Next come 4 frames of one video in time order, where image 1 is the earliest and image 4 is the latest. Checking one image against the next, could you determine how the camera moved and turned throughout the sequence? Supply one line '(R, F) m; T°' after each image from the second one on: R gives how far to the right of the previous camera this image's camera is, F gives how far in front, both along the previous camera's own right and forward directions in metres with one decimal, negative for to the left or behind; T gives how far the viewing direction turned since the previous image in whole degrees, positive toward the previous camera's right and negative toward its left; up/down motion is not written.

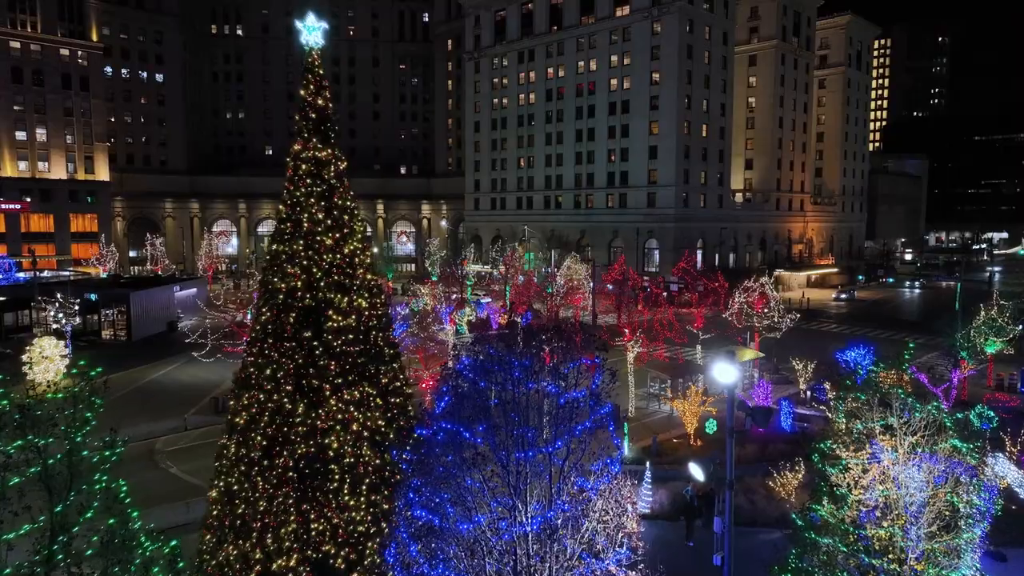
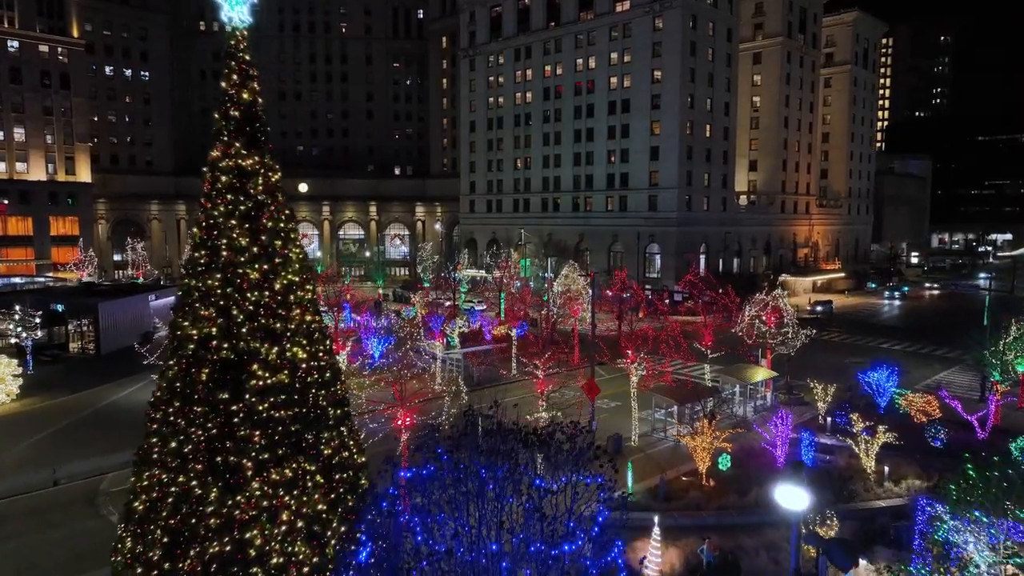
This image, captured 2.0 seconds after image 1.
(+0.3, +3.1) m; 0°
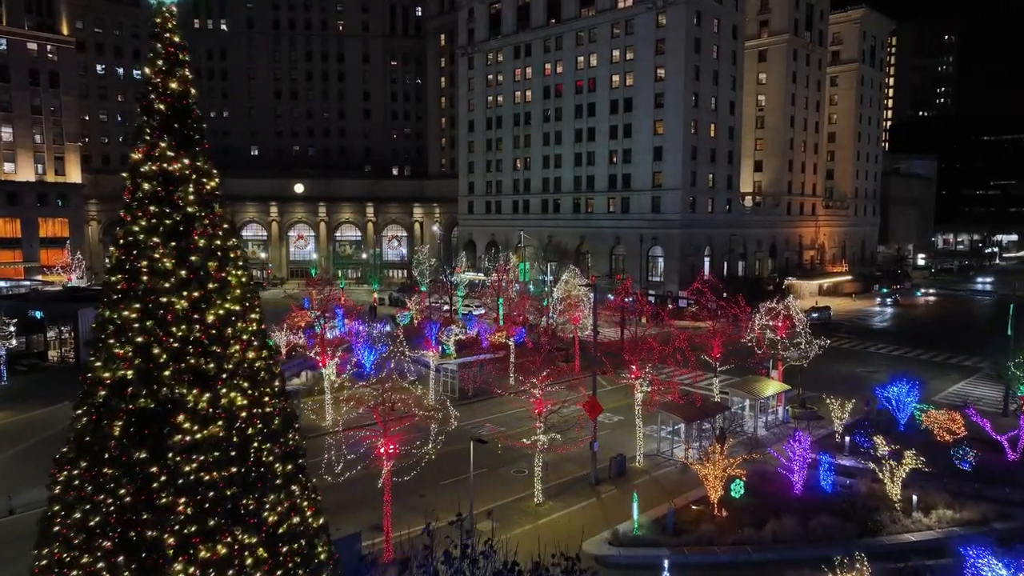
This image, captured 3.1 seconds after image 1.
(+0.2, +2.0) m; 0°
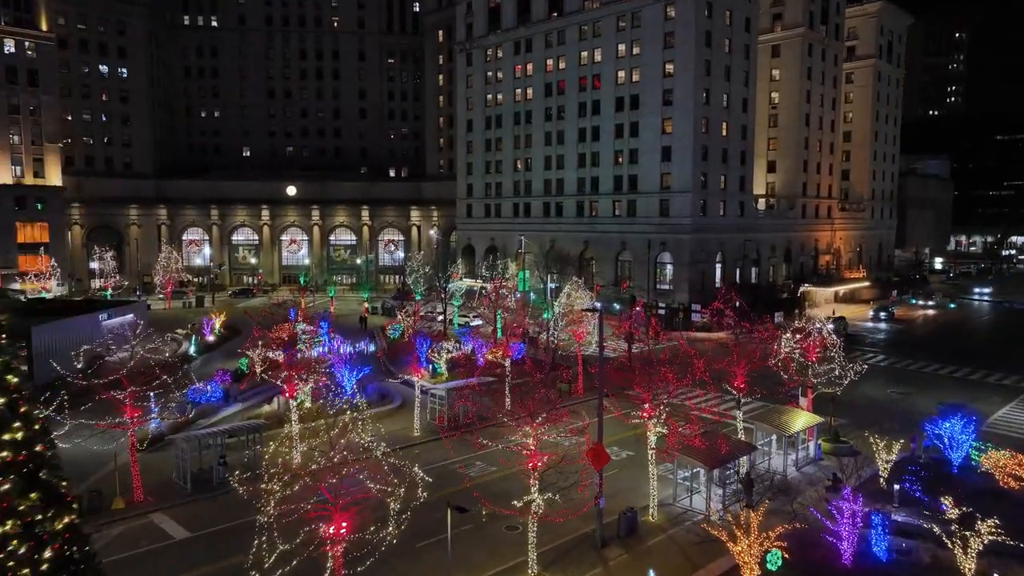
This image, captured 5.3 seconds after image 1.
(+0.5, +4.2) m; 0°
